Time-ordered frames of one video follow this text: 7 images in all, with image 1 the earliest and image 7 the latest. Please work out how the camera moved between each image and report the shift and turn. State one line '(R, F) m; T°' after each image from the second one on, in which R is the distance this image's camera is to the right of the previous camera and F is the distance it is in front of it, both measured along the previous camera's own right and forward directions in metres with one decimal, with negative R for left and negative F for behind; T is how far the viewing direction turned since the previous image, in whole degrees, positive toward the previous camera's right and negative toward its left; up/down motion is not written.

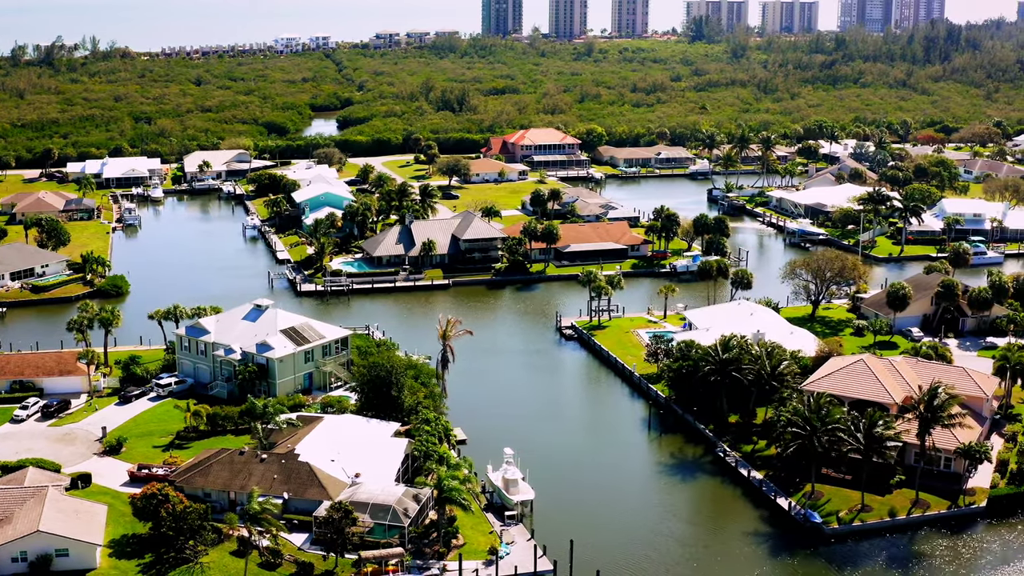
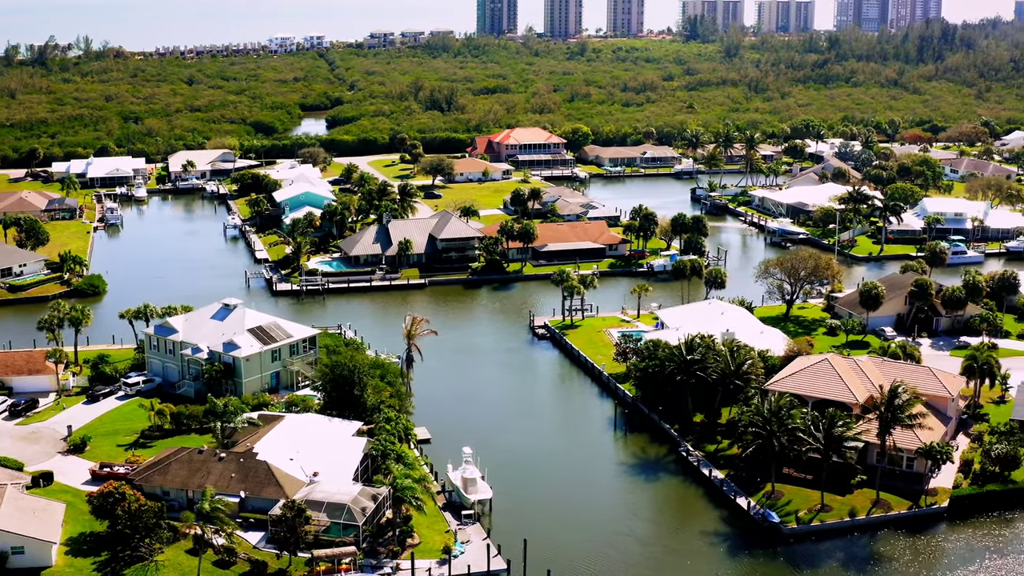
(+2.0, 0.0) m; 0°
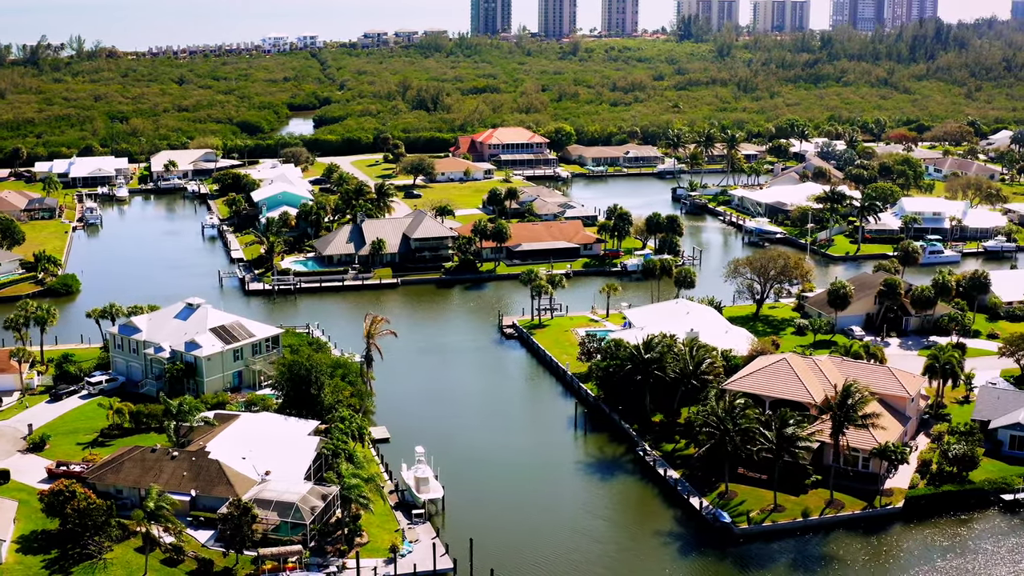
(+2.3, 0.0) m; 0°
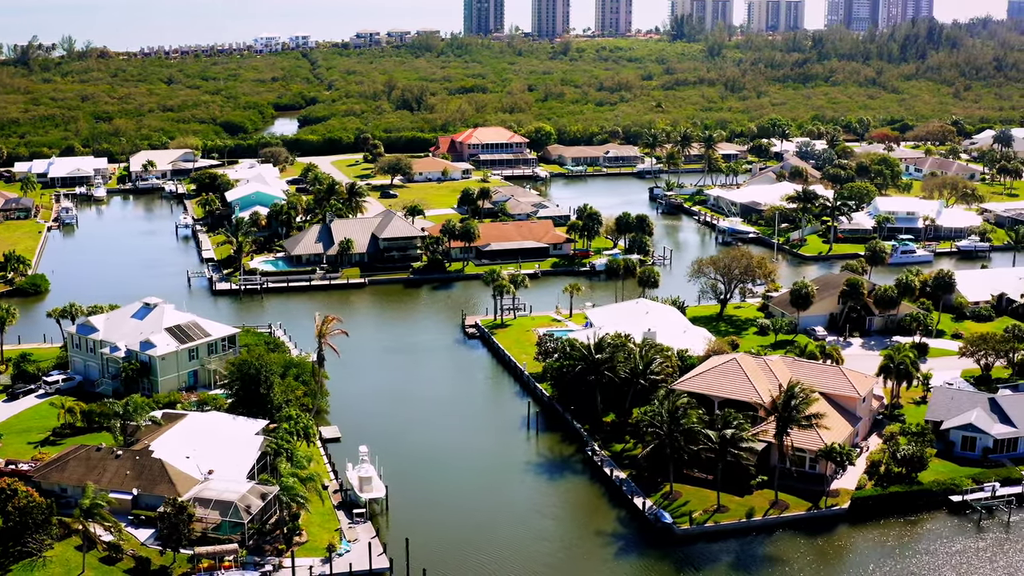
(+2.7, 0.0) m; 0°
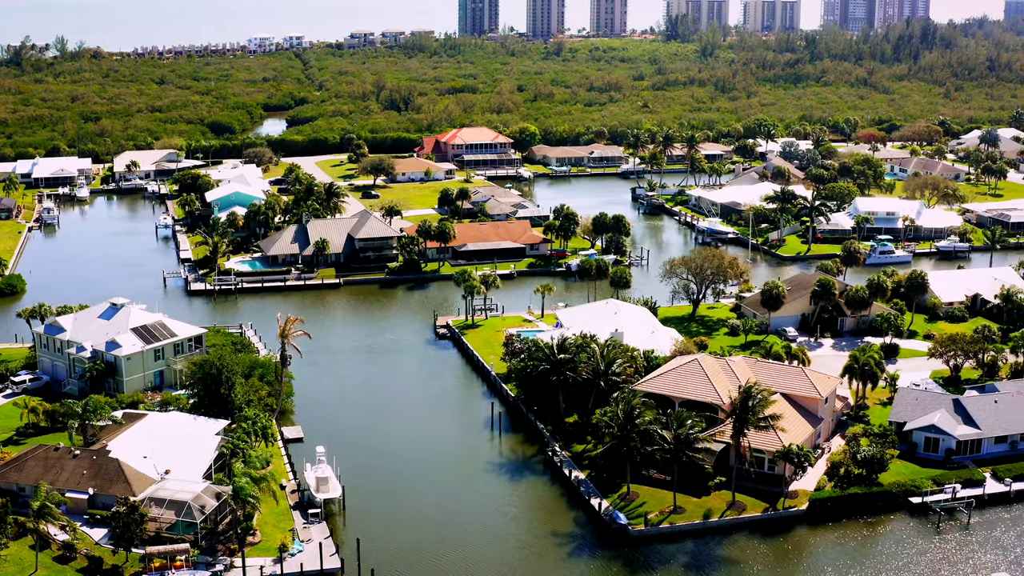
(+2.1, 0.0) m; 0°
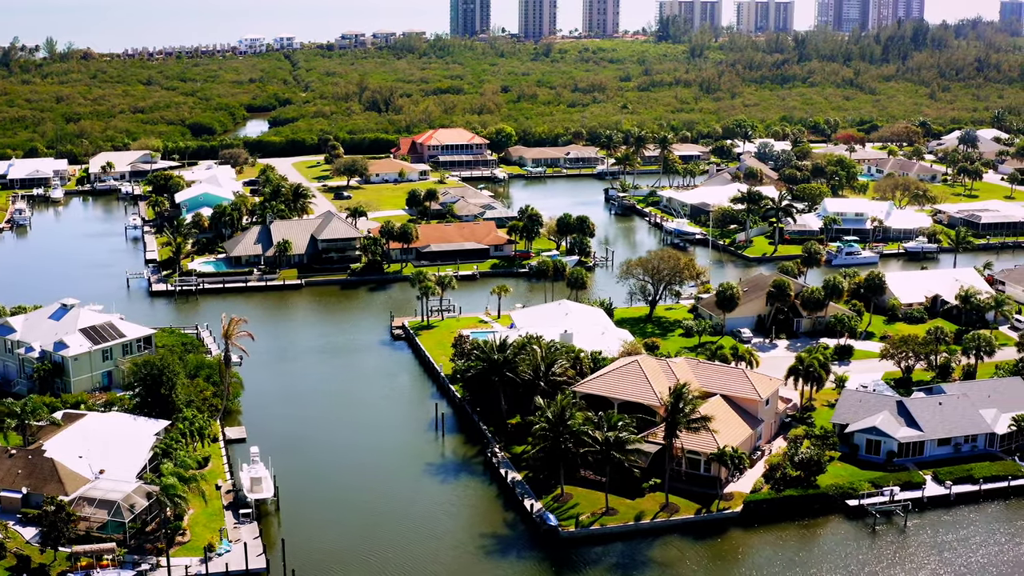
(+3.2, 0.0) m; 0°
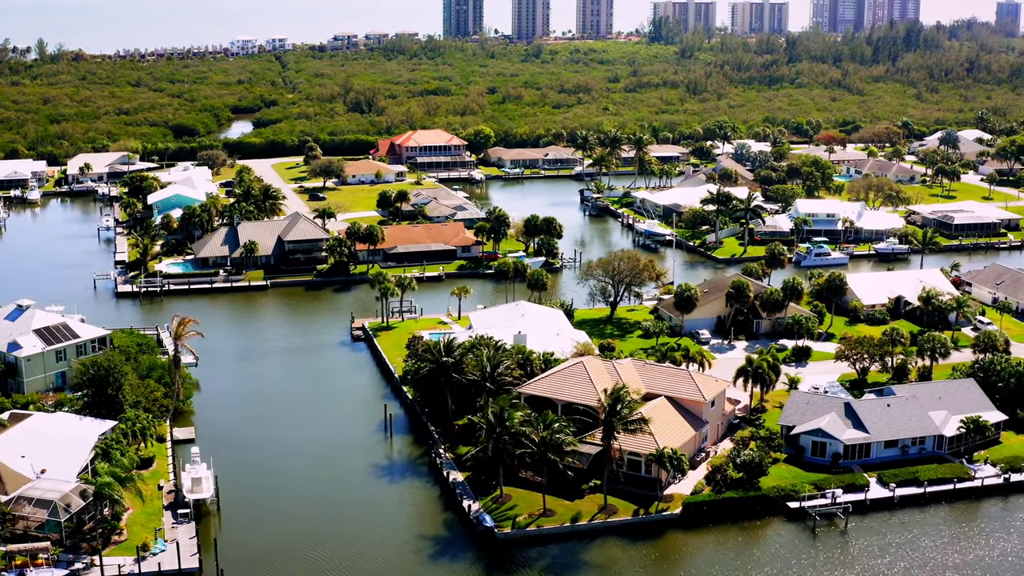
(+3.0, -0.1) m; 0°
